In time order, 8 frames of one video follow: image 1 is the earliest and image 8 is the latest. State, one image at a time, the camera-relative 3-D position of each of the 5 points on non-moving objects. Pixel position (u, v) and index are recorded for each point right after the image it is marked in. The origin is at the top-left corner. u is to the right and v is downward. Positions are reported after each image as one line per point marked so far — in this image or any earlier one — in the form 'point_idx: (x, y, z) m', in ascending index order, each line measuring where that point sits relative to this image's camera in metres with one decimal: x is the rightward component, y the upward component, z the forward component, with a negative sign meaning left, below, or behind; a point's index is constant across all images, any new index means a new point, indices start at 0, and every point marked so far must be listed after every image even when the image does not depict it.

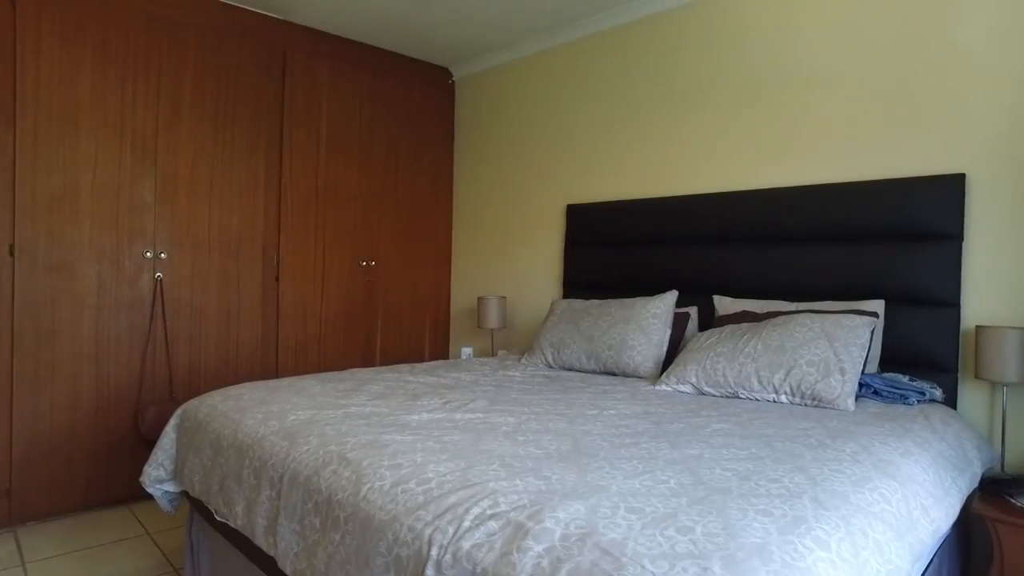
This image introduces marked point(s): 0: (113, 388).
0: (-1.5, -0.4, +2.8) m
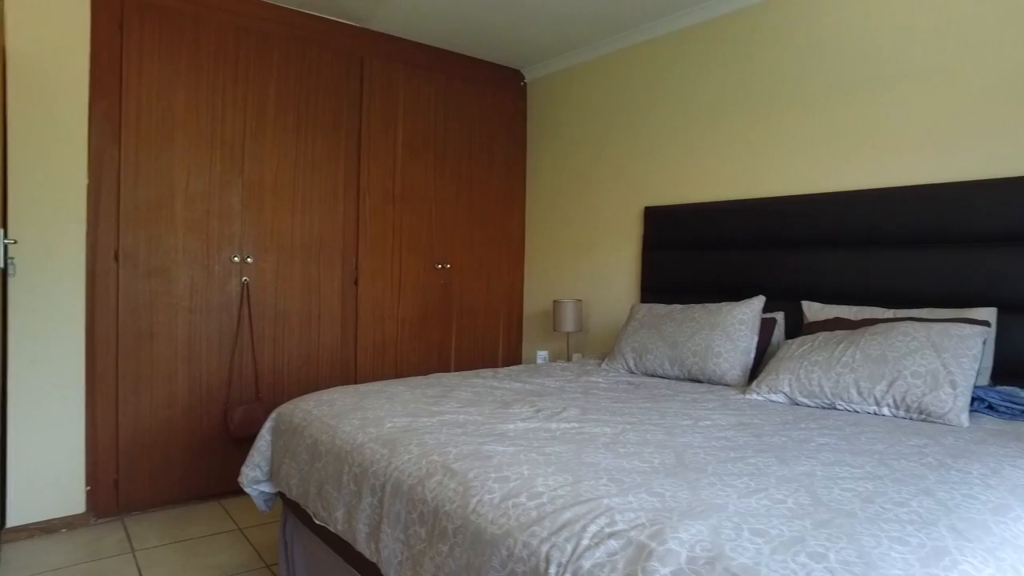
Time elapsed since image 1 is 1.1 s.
0: (-1.2, -0.4, +3.0) m
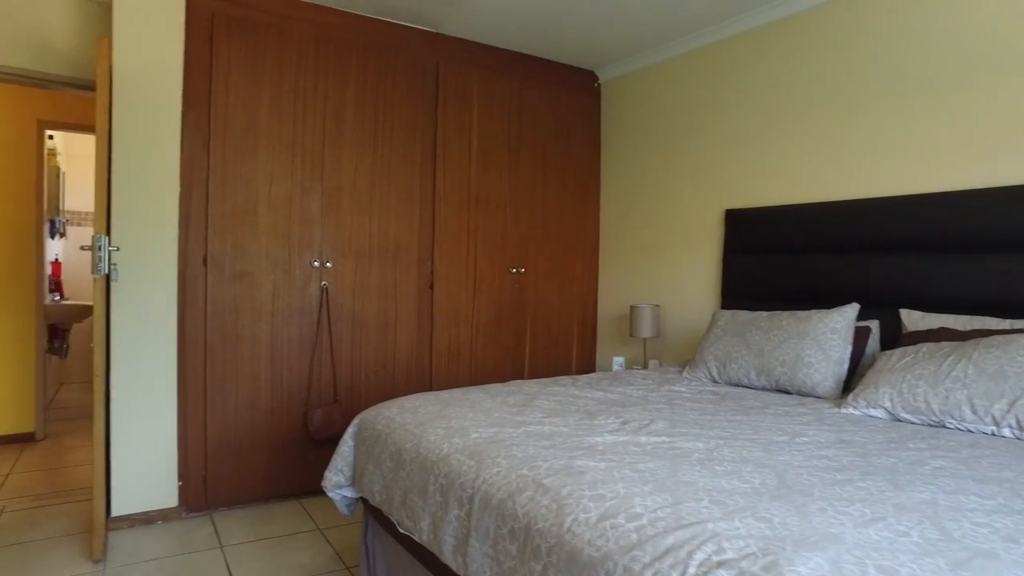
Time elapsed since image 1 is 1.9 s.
0: (-0.9, -0.4, +3.0) m
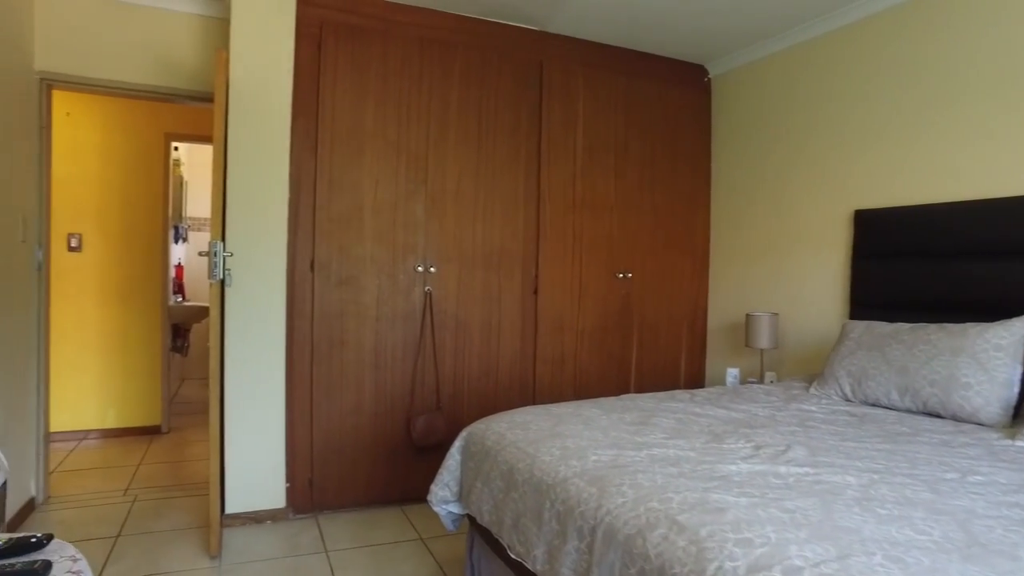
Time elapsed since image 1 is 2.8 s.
0: (-0.5, -0.4, +3.0) m
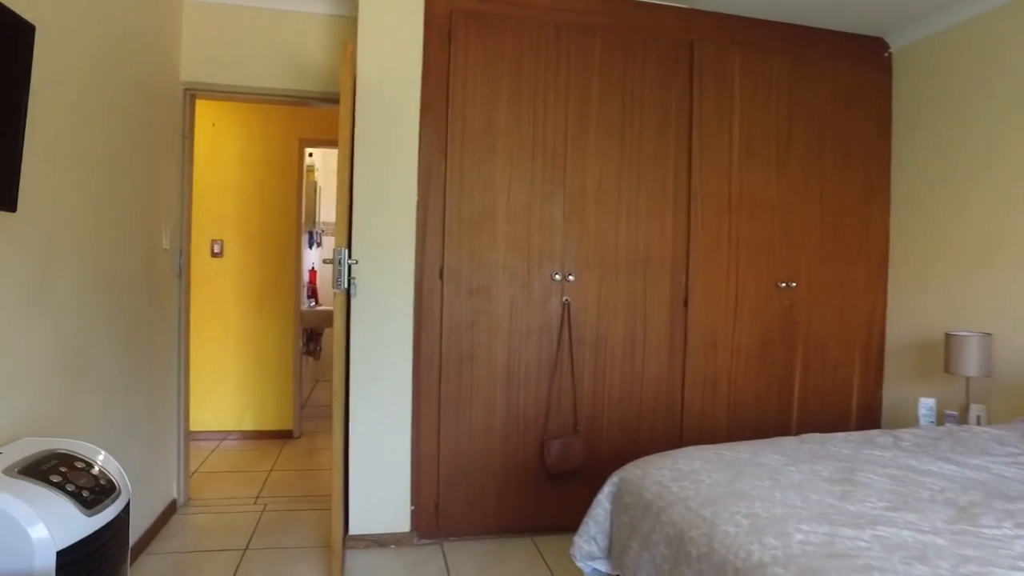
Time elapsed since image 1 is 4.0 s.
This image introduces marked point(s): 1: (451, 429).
0: (0.0, -0.5, +2.8) m
1: (-0.2, -0.5, +2.7) m
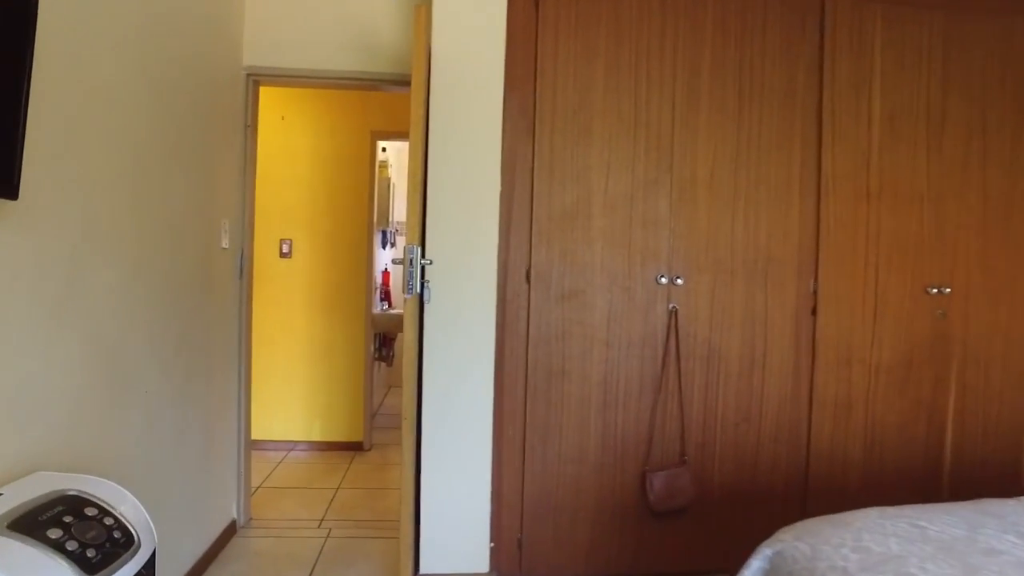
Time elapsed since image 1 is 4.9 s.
0: (+0.3, -0.5, +2.4) m
1: (+0.1, -0.5, +2.3) m
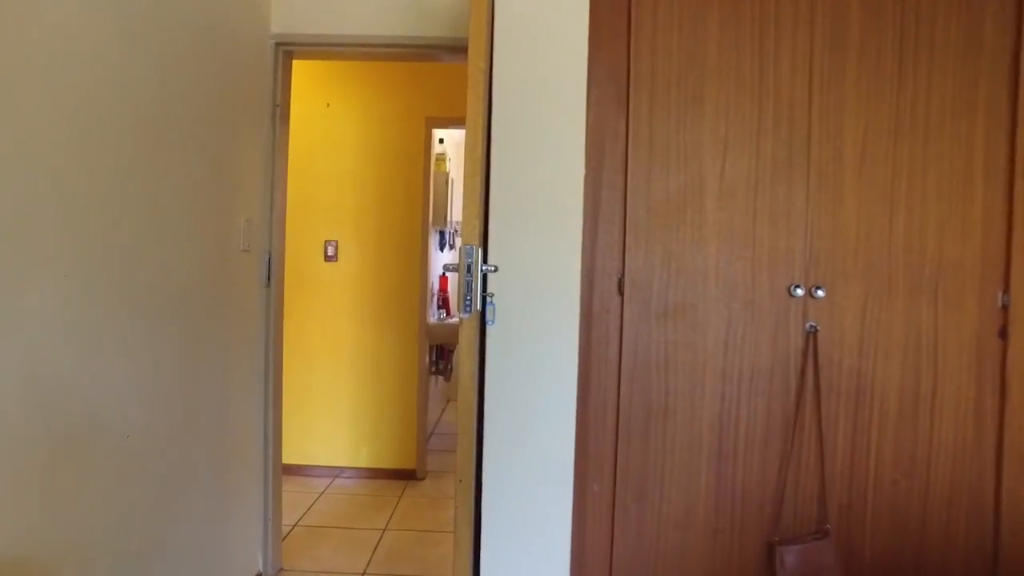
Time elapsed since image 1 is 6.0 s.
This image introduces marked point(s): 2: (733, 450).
0: (+0.6, -0.5, +1.8) m
1: (+0.3, -0.6, +1.7) m
2: (+0.5, -0.4, +1.8) m
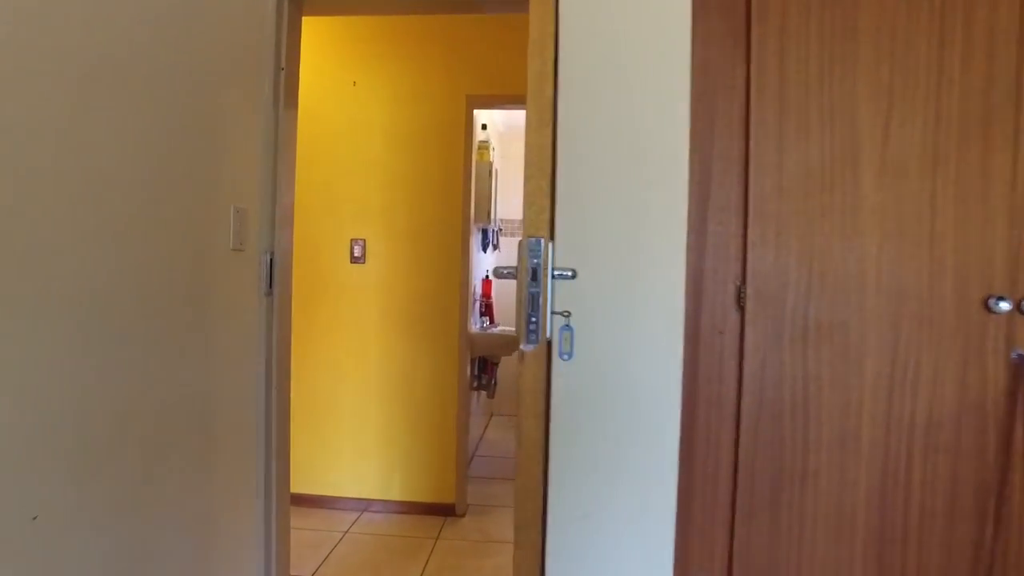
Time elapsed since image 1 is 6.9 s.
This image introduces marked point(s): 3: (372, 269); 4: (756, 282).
0: (+0.7, -0.5, +1.2) m
1: (+0.4, -0.6, +1.2) m
2: (+0.7, -0.4, +1.2) m
3: (-0.6, +0.1, +3.2) m
4: (+0.4, 0.0, +1.2) m
